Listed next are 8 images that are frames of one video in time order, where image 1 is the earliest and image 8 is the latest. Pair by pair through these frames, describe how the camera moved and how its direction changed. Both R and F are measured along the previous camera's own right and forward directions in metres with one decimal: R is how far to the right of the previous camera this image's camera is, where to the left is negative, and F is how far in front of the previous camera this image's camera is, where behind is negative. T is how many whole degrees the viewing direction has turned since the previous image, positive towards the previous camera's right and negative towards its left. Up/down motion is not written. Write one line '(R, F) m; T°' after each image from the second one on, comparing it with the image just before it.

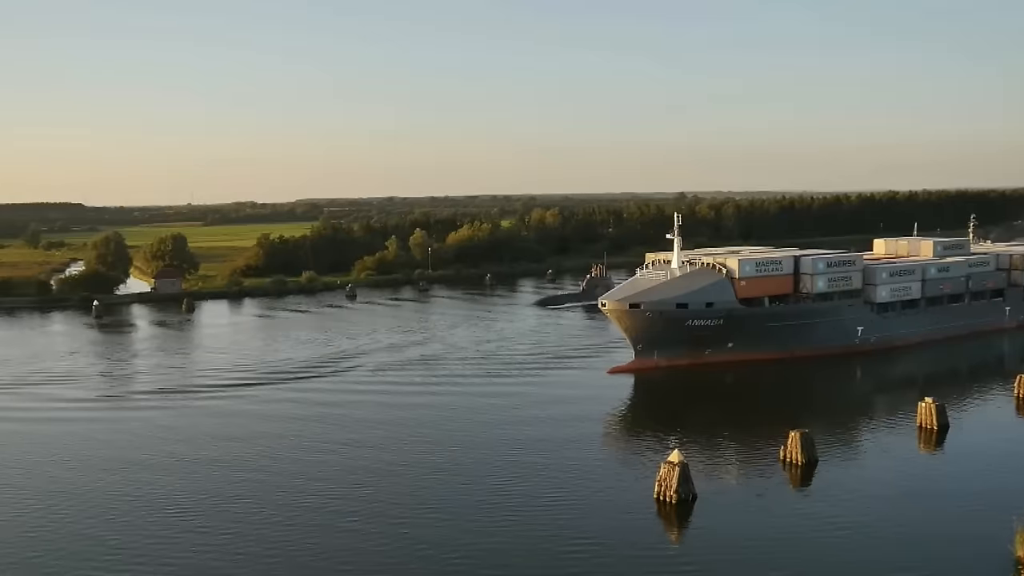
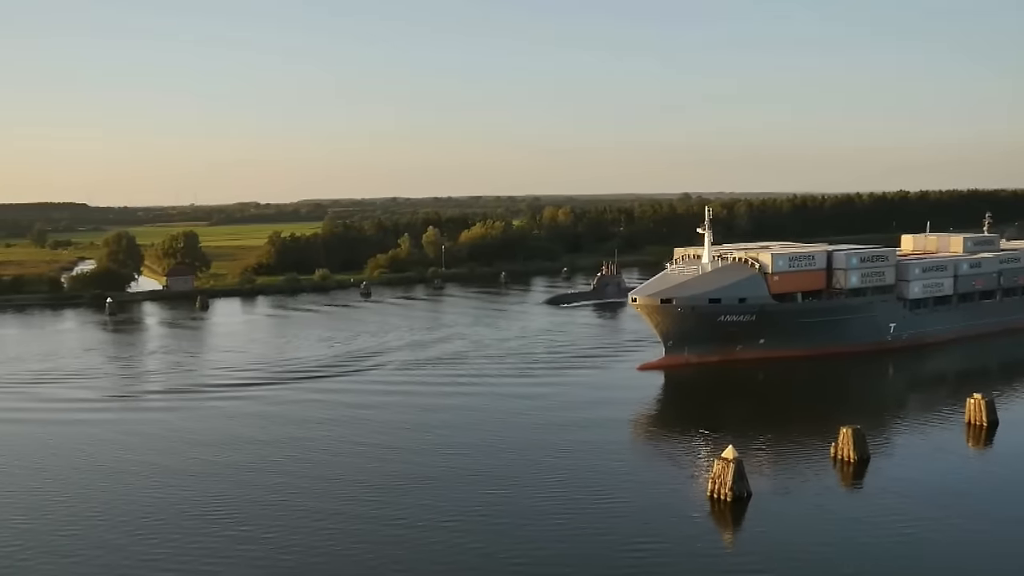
(-0.9, +0.5) m; 0°
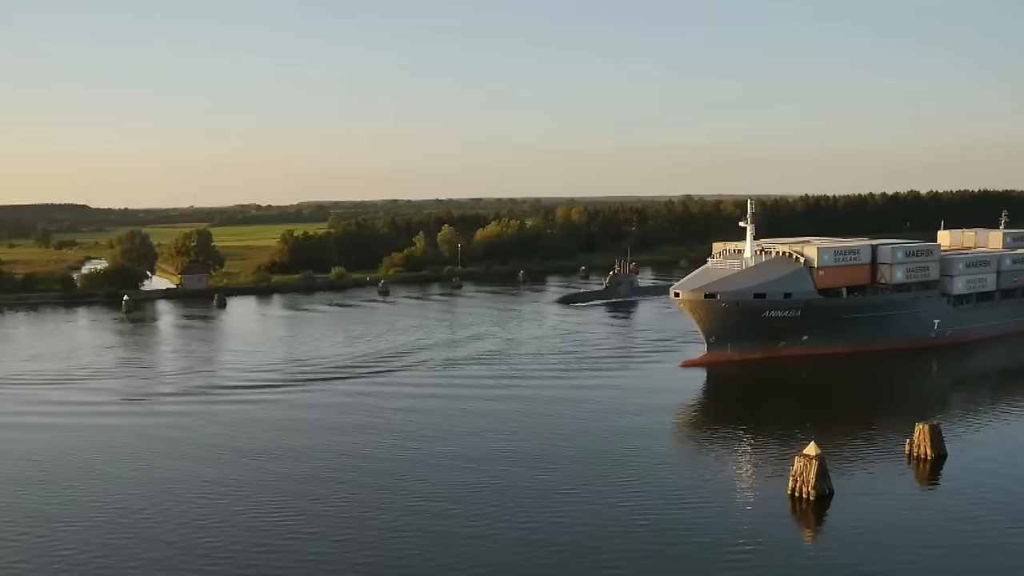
(-1.3, +0.7) m; 0°
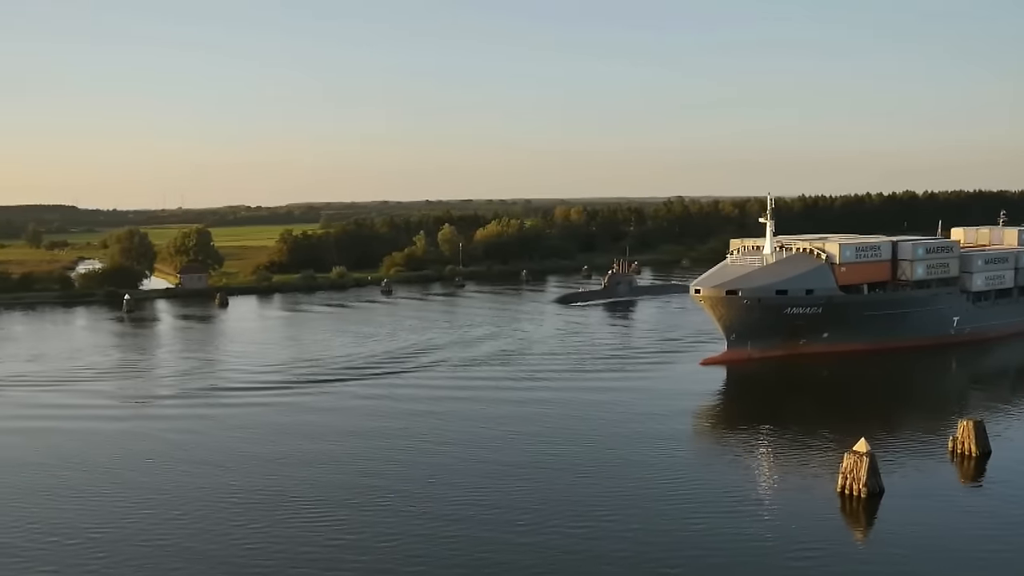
(-0.9, +0.4) m; +1°
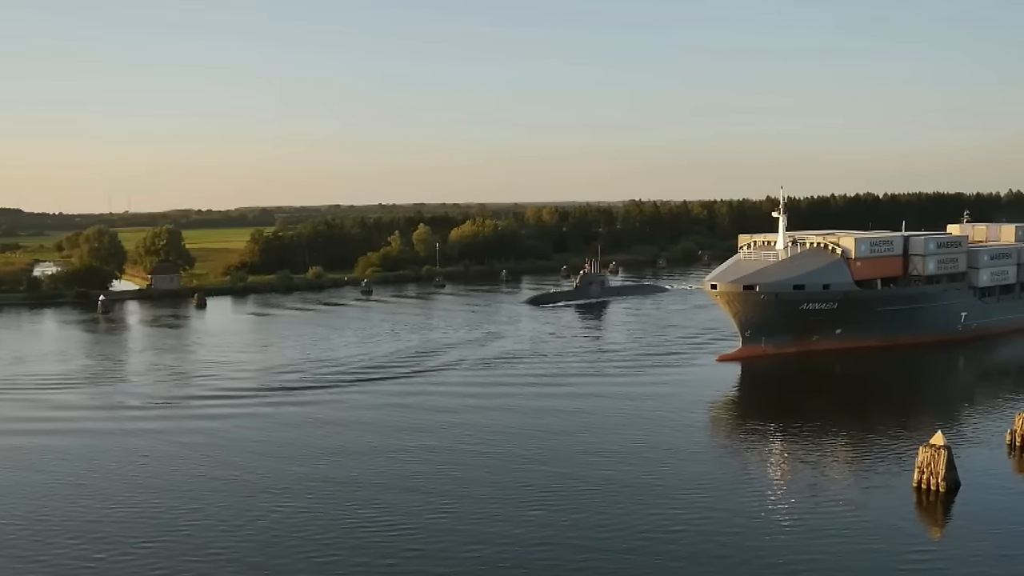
(-1.8, +0.9) m; +3°
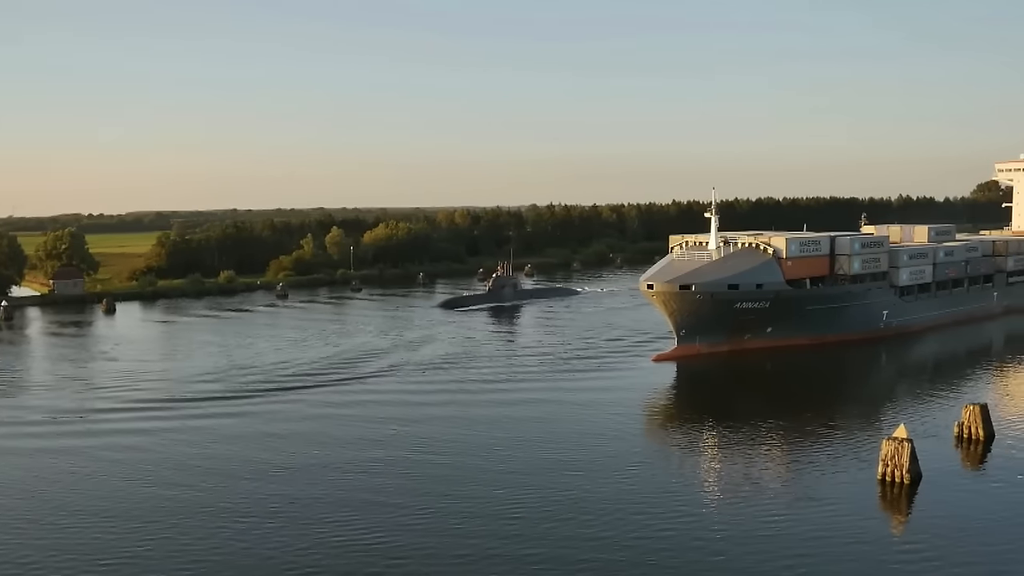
(-0.9, +0.8) m; +6°
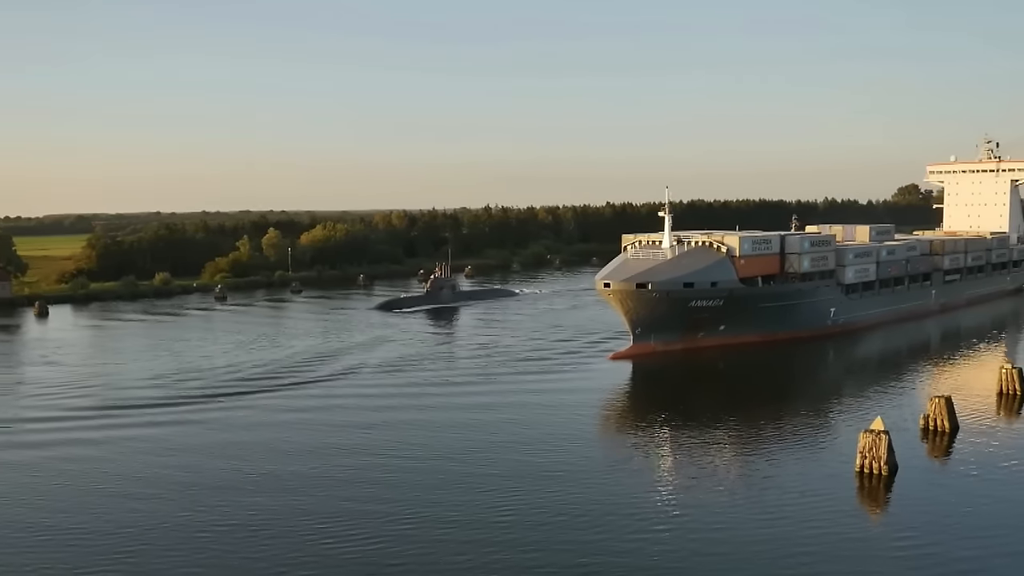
(-0.7, +0.4) m; +4°
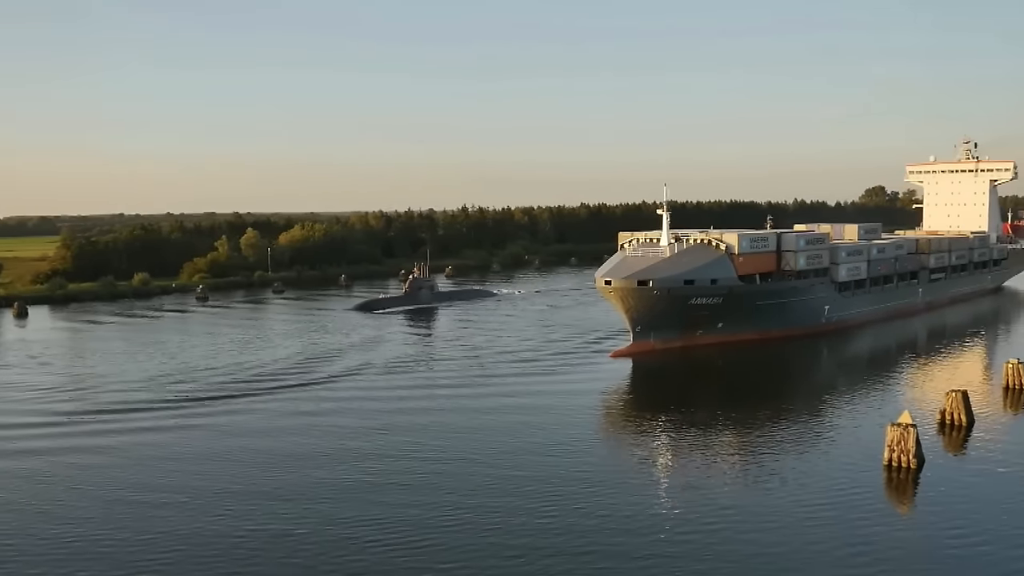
(-1.0, +0.2) m; +2°
